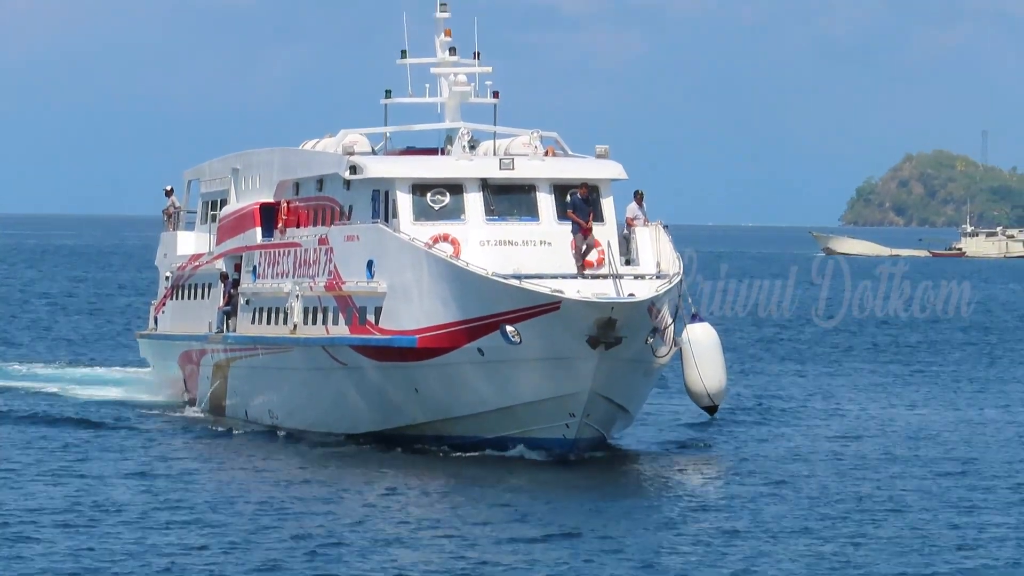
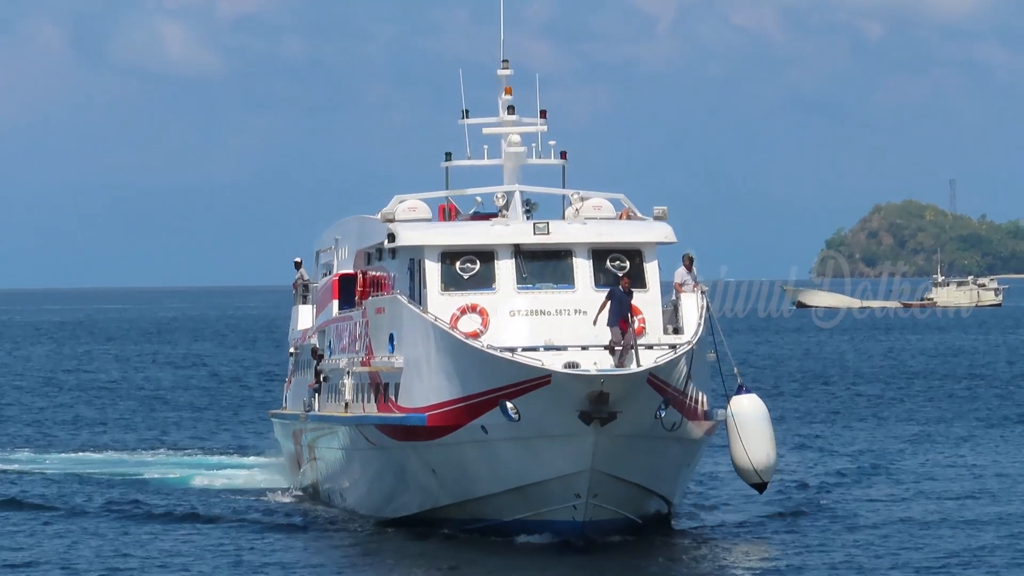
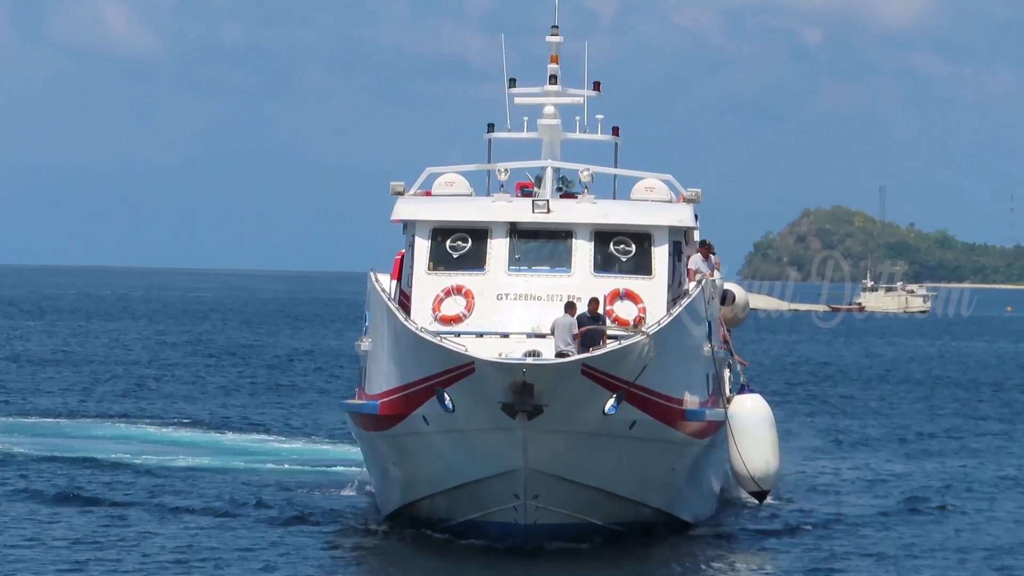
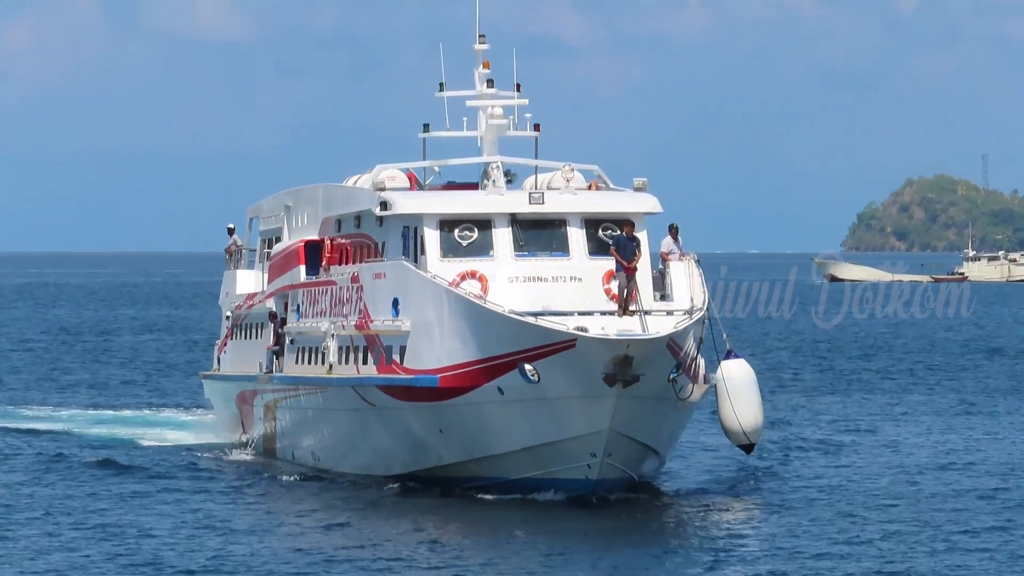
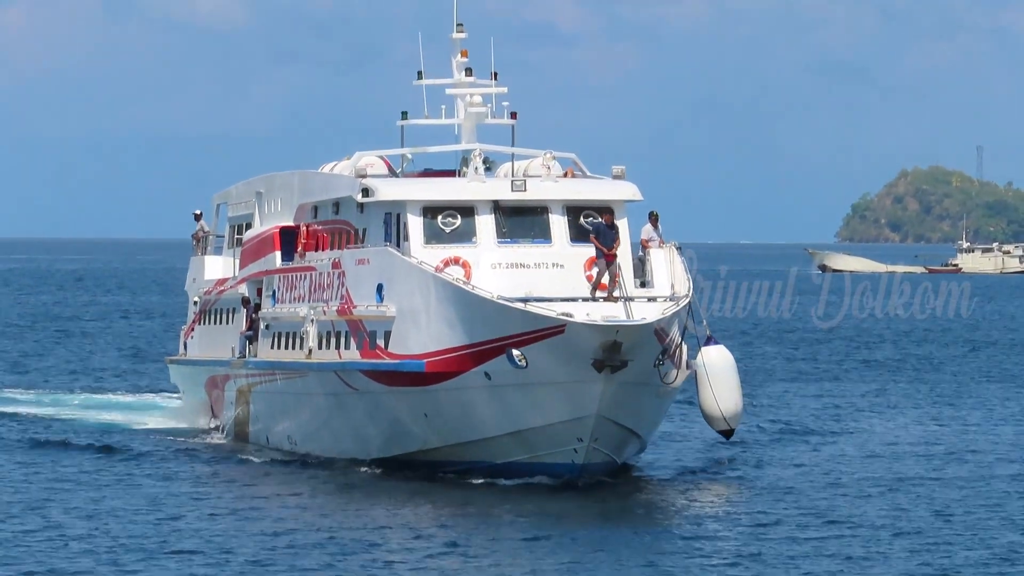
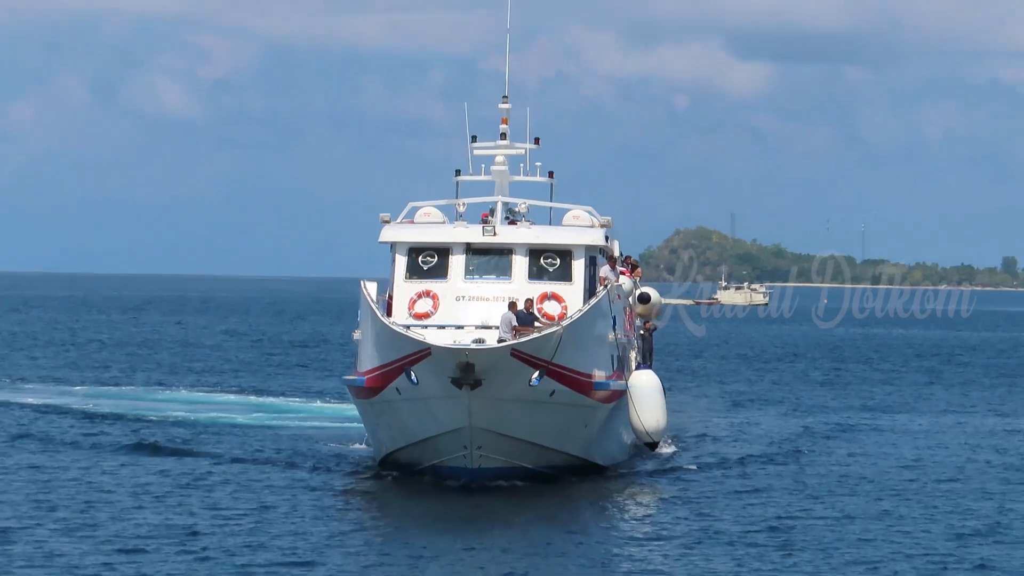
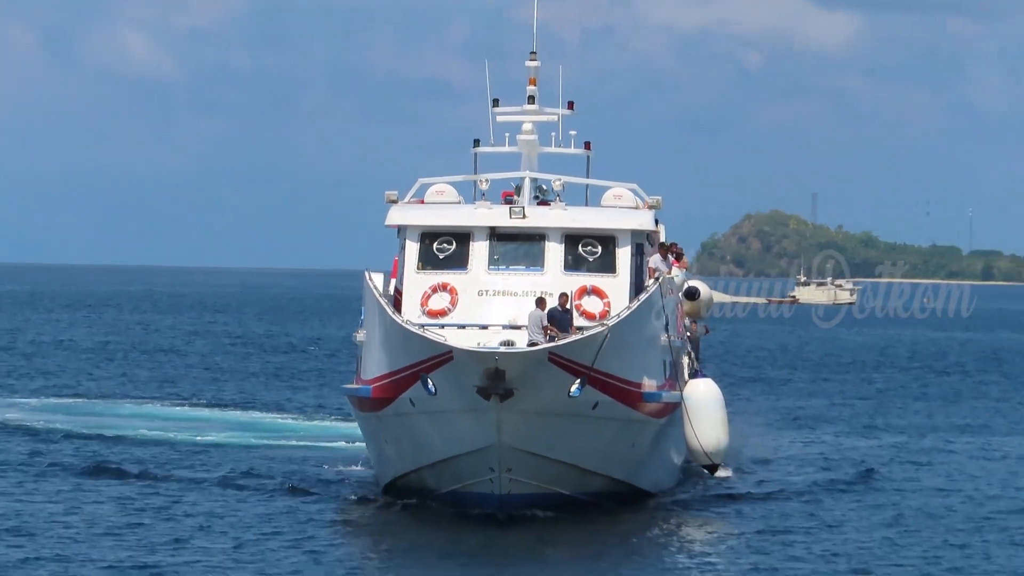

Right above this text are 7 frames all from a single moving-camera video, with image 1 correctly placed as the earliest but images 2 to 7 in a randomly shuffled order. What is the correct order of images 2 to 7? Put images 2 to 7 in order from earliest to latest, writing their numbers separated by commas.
5, 4, 2, 3, 7, 6
